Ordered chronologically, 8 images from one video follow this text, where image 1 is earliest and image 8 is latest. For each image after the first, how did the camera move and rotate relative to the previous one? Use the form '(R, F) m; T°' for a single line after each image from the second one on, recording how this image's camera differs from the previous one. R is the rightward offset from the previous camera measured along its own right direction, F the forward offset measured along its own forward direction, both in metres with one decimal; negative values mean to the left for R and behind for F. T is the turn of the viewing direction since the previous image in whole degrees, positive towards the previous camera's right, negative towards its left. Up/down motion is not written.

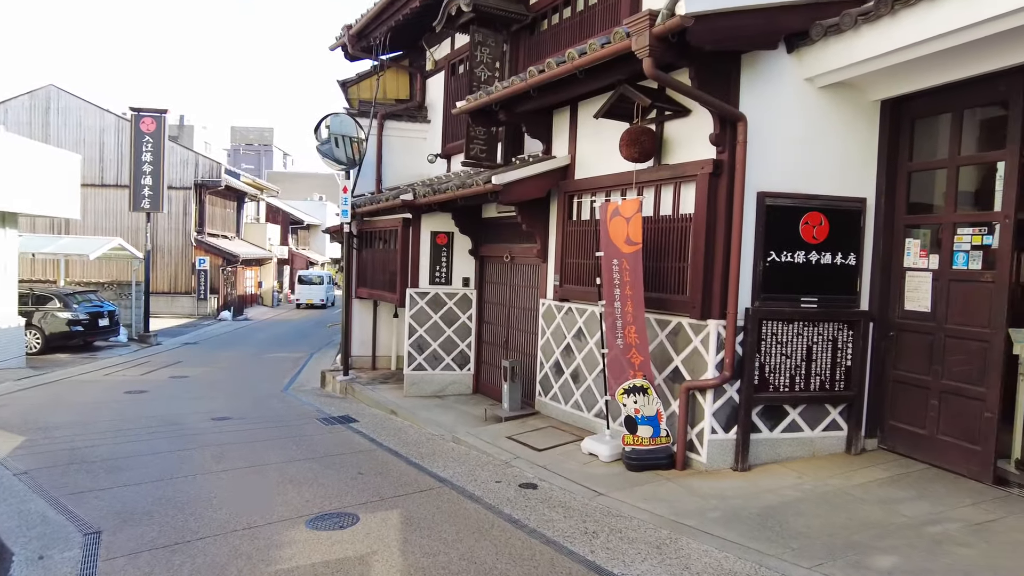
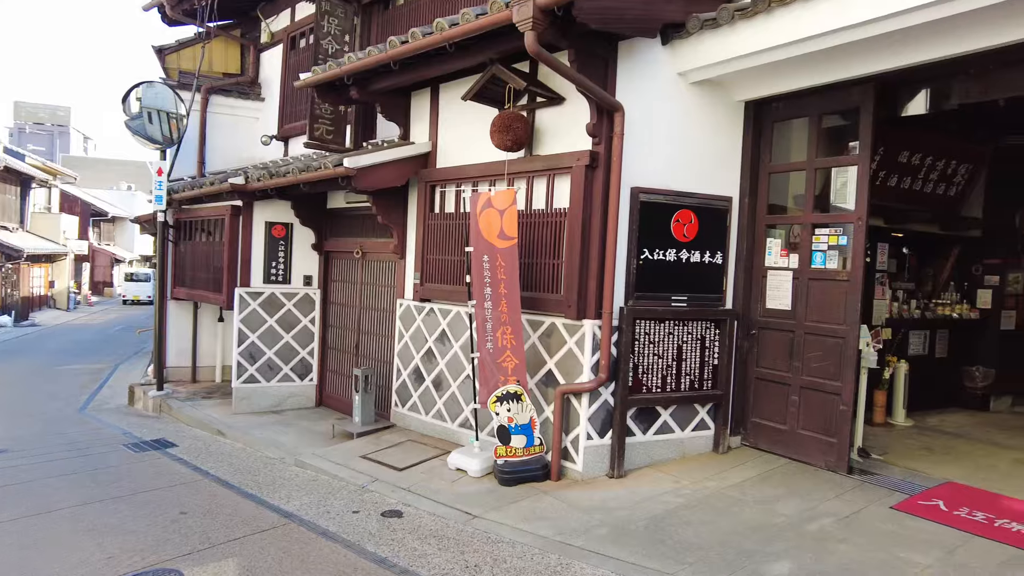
(-0.2, +0.6) m; +14°
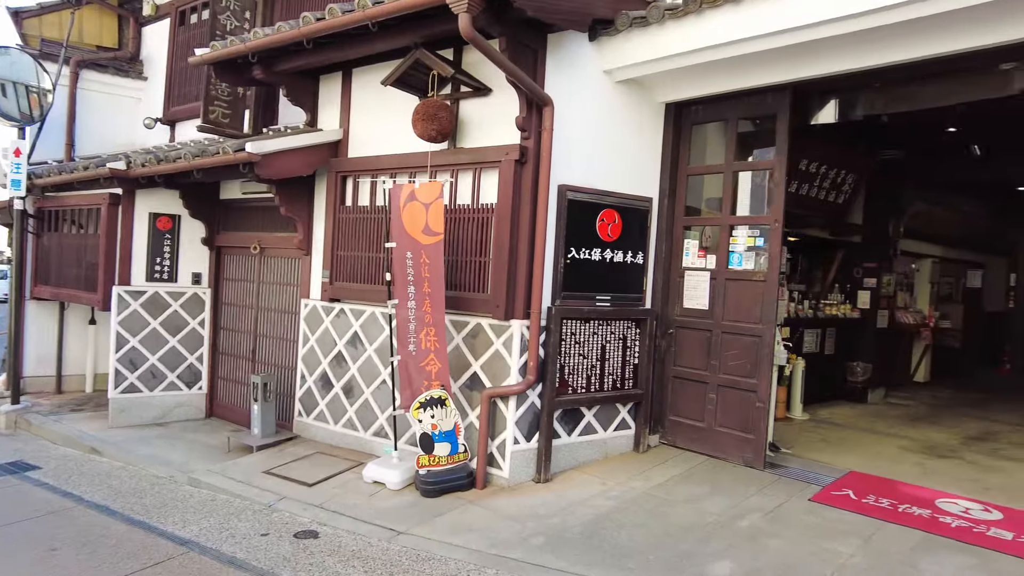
(-0.3, +0.3) m; +10°
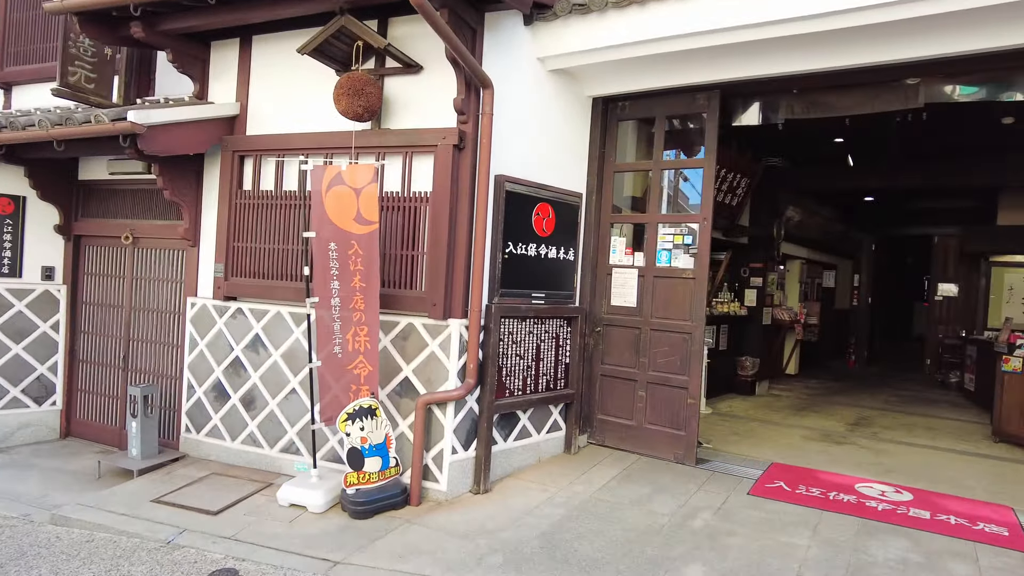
(-0.6, +0.4) m; +12°
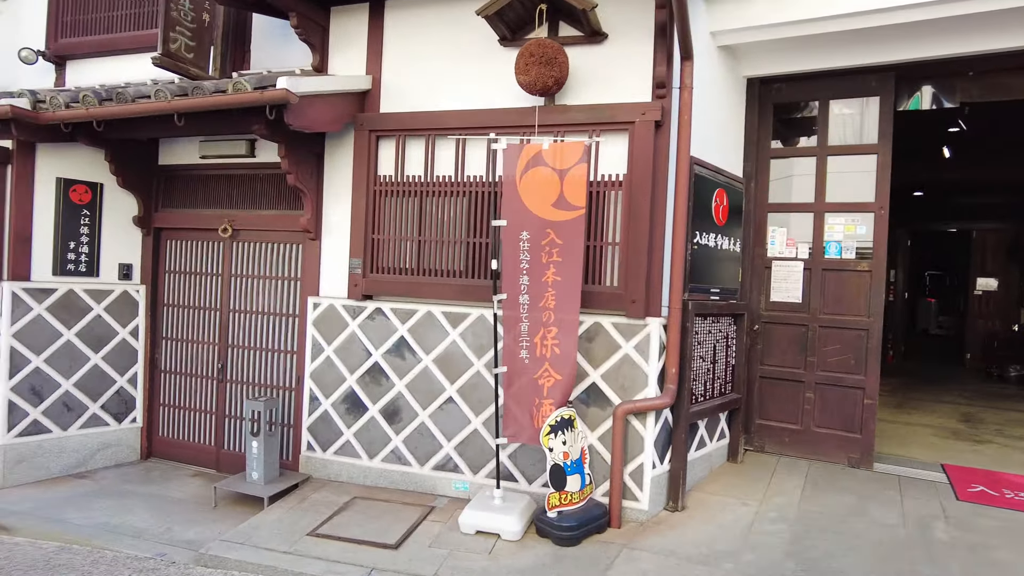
(-1.6, +0.6) m; +4°
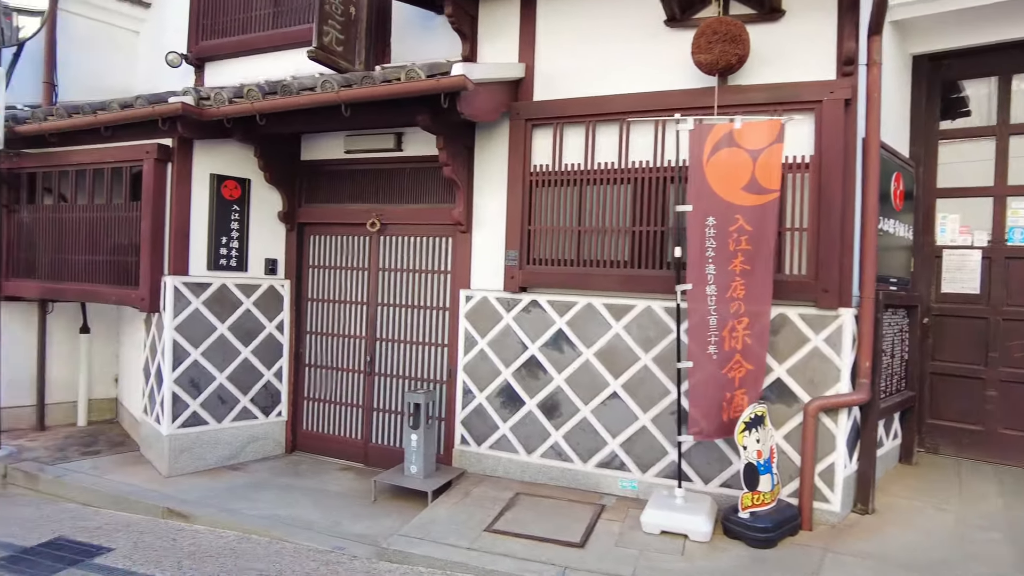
(-0.8, +0.1) m; -4°
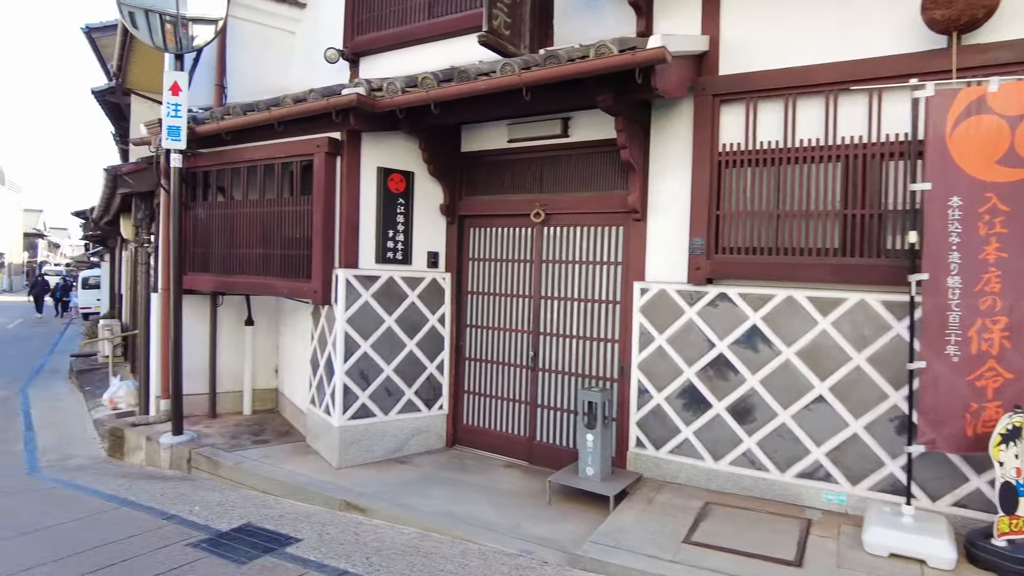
(-0.6, +0.2) m; -9°
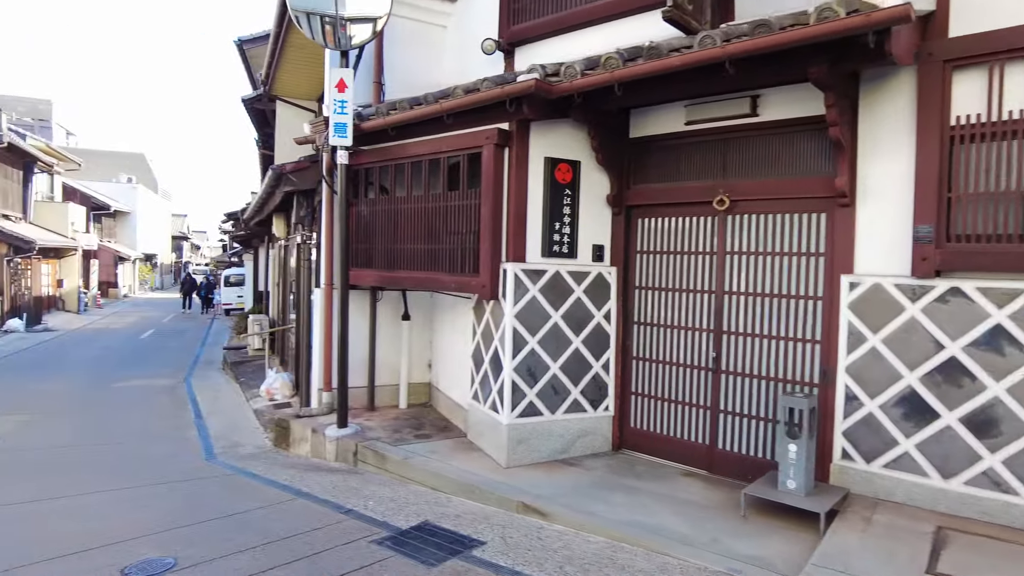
(-0.6, +0.2) m; -9°
